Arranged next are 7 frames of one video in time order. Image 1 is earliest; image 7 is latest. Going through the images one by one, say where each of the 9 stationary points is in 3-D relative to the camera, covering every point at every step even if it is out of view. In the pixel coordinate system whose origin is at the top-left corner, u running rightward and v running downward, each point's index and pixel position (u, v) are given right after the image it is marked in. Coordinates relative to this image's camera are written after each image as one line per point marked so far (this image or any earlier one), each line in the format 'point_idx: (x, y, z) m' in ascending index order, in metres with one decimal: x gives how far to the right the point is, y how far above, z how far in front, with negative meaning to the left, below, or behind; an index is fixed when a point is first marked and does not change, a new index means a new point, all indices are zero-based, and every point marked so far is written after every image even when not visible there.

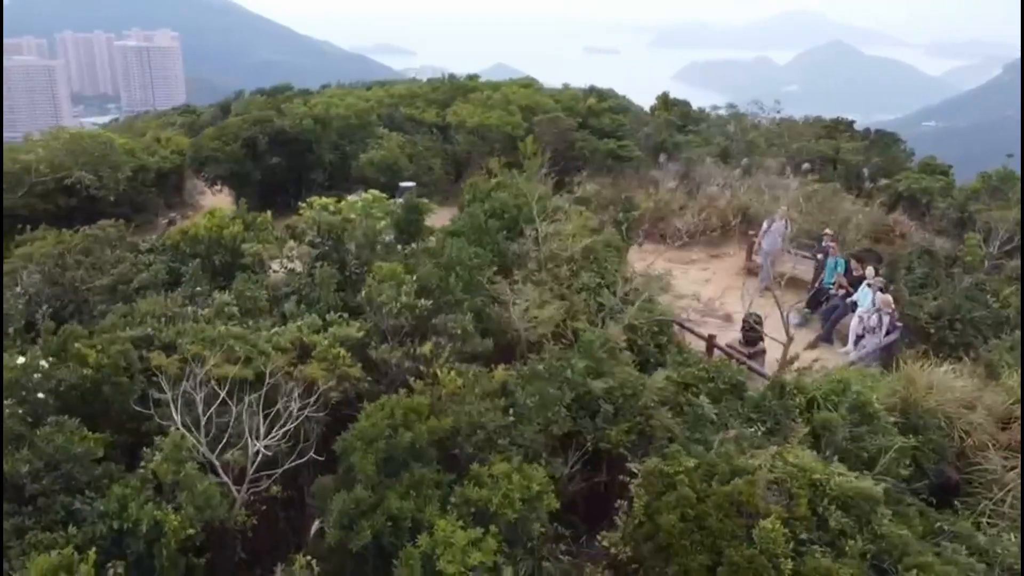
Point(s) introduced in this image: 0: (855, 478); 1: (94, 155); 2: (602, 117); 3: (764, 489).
0: (+2.6, -1.5, +6.2) m
1: (-6.7, +2.2, +13.1) m
2: (+2.0, +3.7, +17.4) m
3: (+1.8, -1.5, +5.9) m
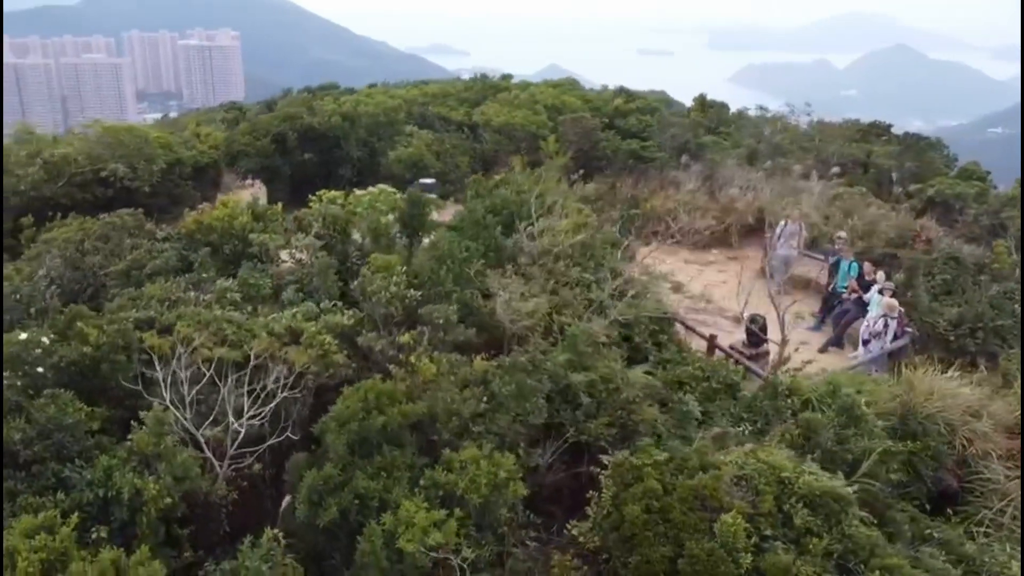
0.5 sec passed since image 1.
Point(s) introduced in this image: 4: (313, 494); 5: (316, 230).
0: (+2.4, -1.5, +6.2) m
1: (-6.4, +2.4, +13.7) m
2: (+2.5, +3.7, +17.4) m
3: (+1.6, -1.5, +6.0) m
4: (-1.4, -1.4, +5.6) m
5: (-2.2, +0.6, +8.9) m
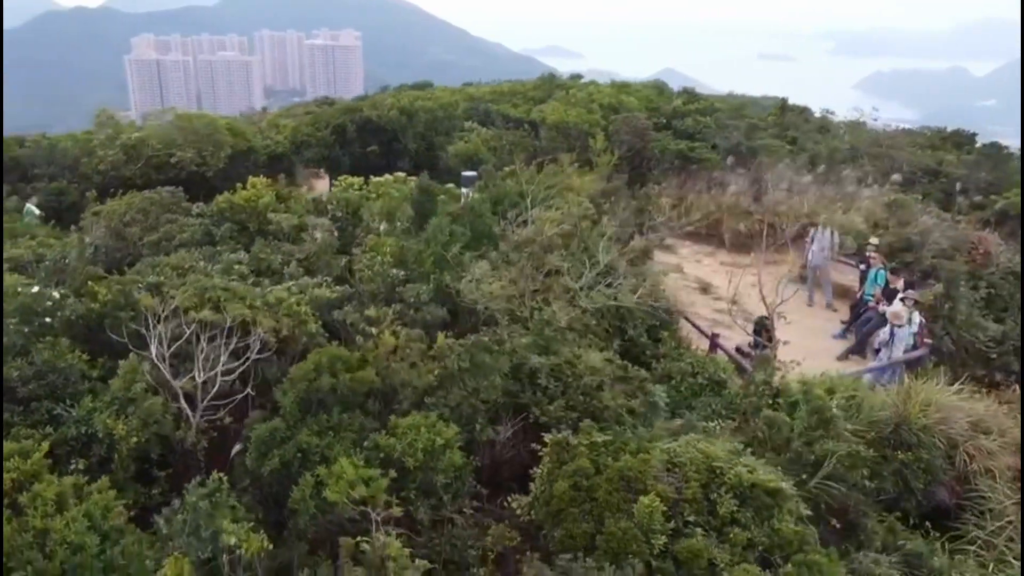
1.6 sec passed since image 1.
0: (+1.9, -1.4, +6.3) m
1: (-5.6, +2.8, +14.8) m
2: (+3.8, +3.7, +17.3) m
3: (+1.1, -1.4, +6.1) m
4: (-1.9, -1.2, +6.1) m
5: (-2.1, +0.9, +9.5) m
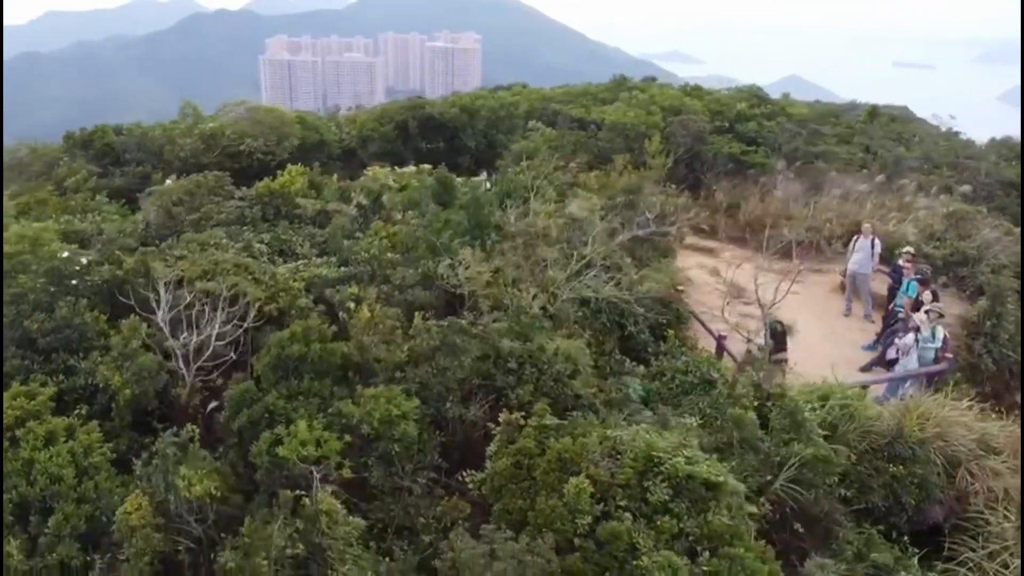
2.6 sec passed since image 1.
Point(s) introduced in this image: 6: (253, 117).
0: (+1.5, -1.4, +6.3) m
1: (-4.6, +3.2, +15.8) m
2: (+5.0, +3.5, +17.0) m
3: (+0.7, -1.3, +6.3) m
4: (-2.3, -1.0, +6.7) m
5: (-2.0, +1.1, +10.1) m
6: (-5.1, +3.4, +15.9) m
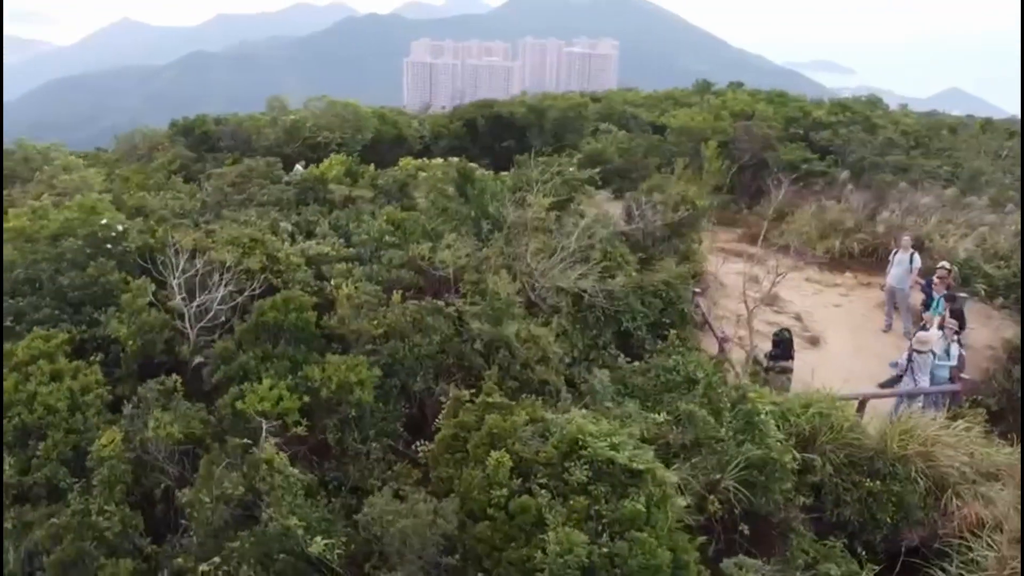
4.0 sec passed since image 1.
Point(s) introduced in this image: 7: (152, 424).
0: (+1.0, -1.3, +6.4) m
1: (-3.4, +3.5, +16.8) m
2: (+6.4, +3.2, +16.5) m
3: (+0.1, -1.2, +6.5) m
4: (-2.7, -0.7, +7.4) m
5: (-1.7, +1.3, +10.7) m
6: (-3.8, +3.7, +16.9) m
7: (-3.0, -1.1, +6.7) m
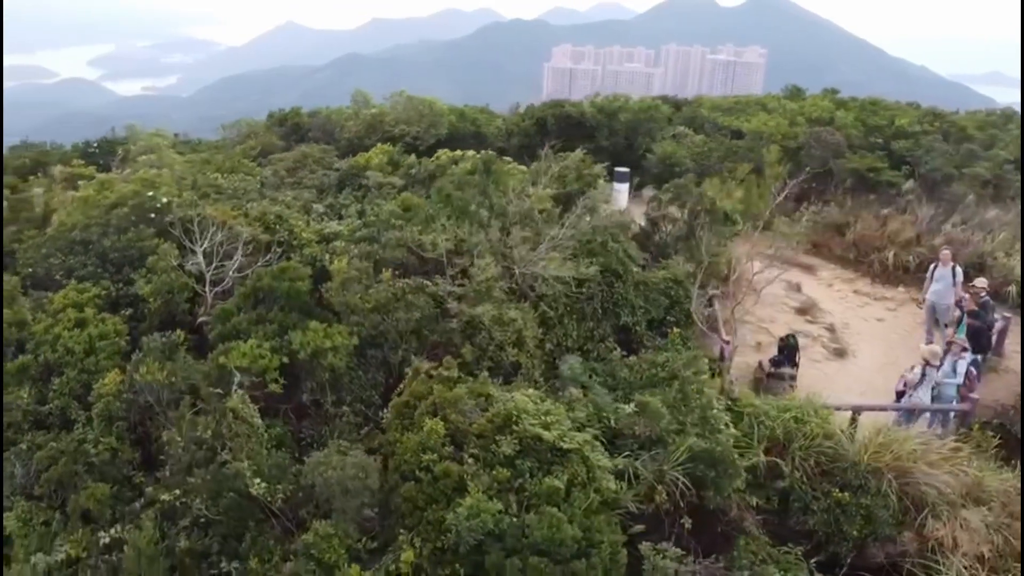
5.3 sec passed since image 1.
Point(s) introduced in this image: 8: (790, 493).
0: (+0.4, -1.2, +6.7) m
1: (-1.9, +3.8, +17.5) m
2: (+7.7, +2.9, +15.7) m
3: (-0.4, -1.0, +6.9) m
4: (-3.0, -0.3, +8.2) m
5: (-1.4, +1.6, +11.3) m
6: (-2.3, +4.0, +17.8) m
7: (-3.4, -0.8, +7.6) m
8: (+2.7, -2.0, +7.7) m
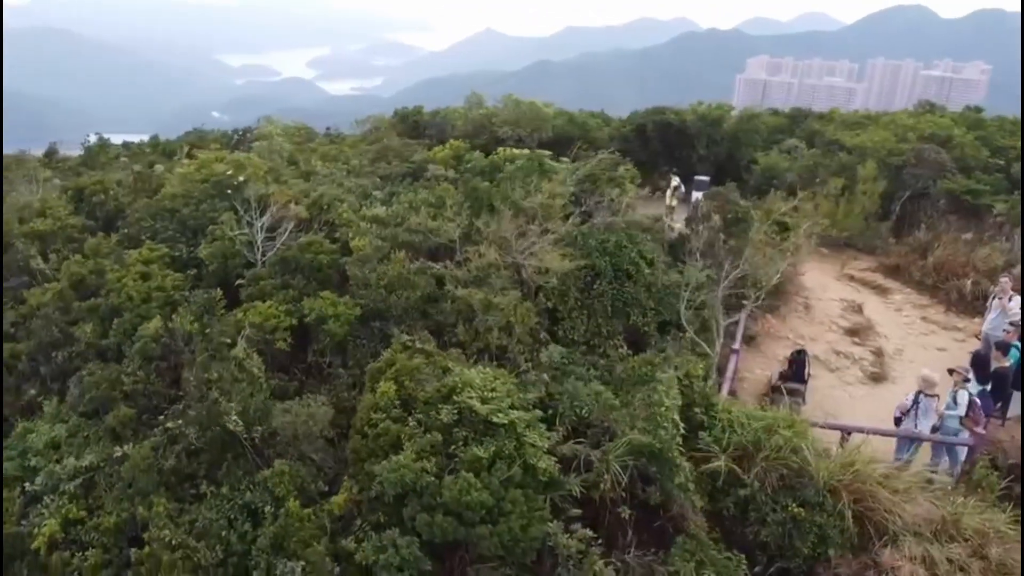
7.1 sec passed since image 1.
0: (-0.1, -1.1, +7.1) m
1: (+0.4, +3.9, +18.2) m
2: (+9.3, +2.2, +14.3) m
3: (-0.8, -0.8, +7.5) m
4: (-3.0, 0.0, +9.4) m
5: (-0.6, +1.8, +12.0) m
6: (+0.1, +4.1, +18.6) m
7: (-3.6, -0.3, +8.8) m
8: (+2.2, -2.0, +7.6) m
